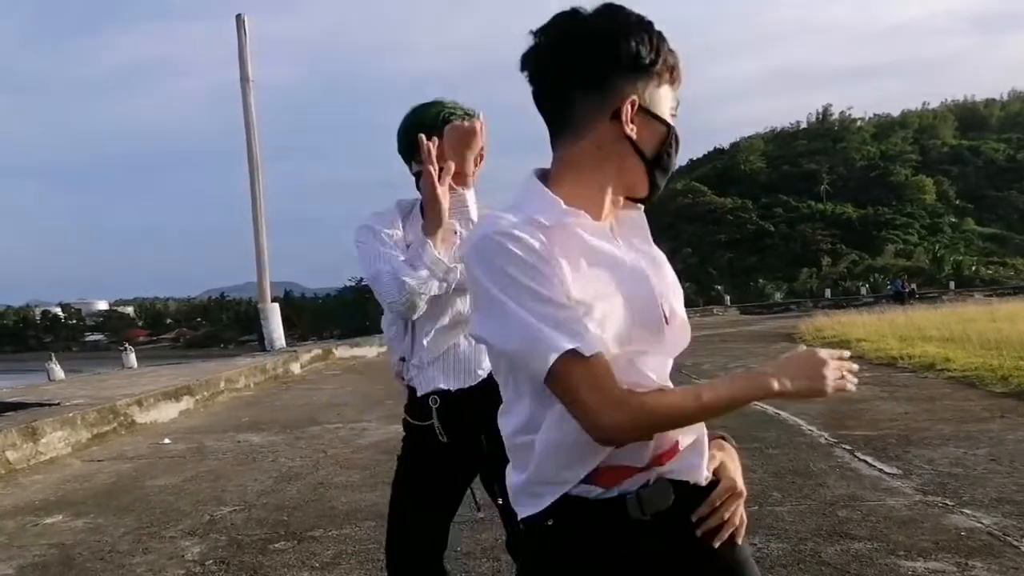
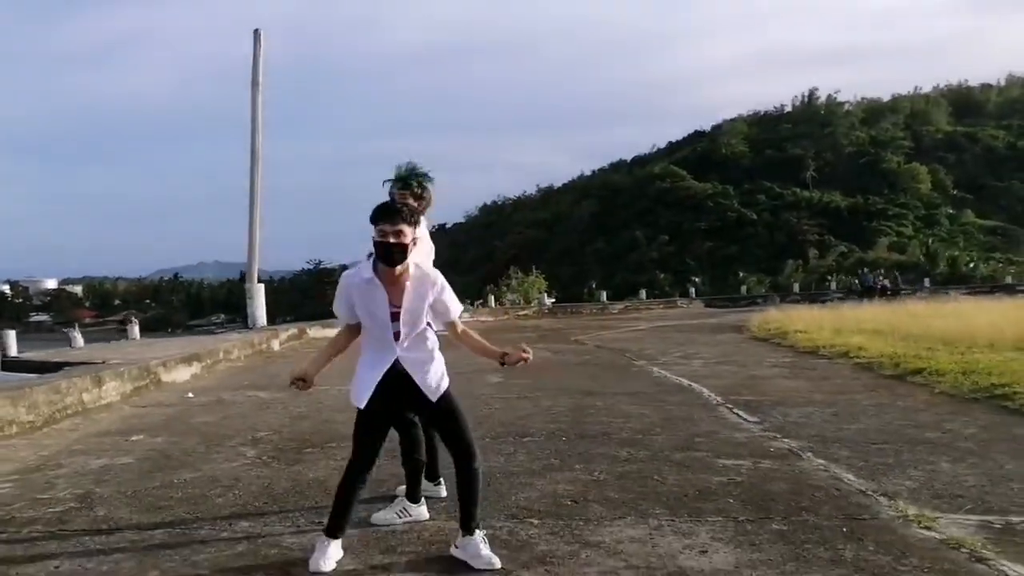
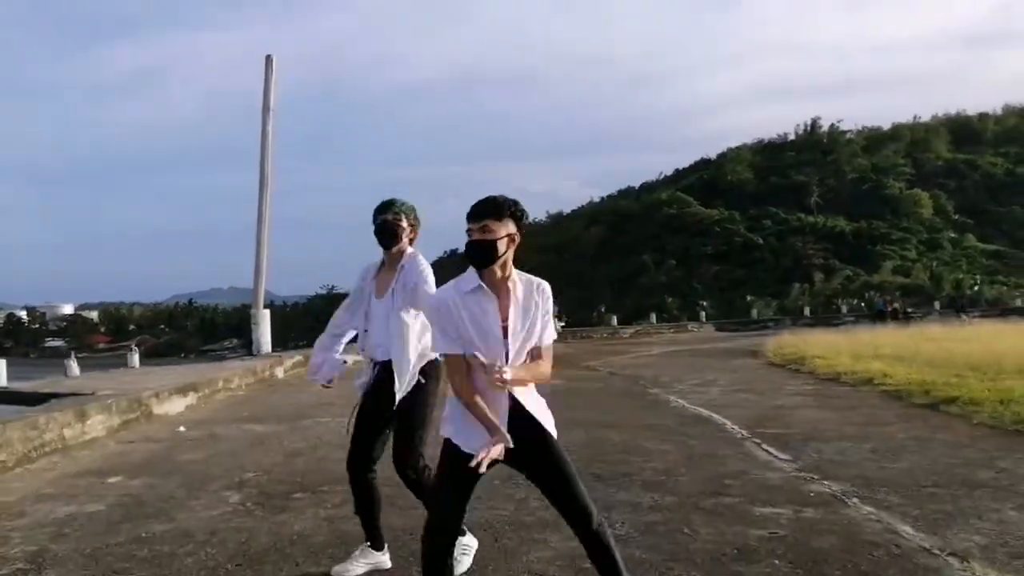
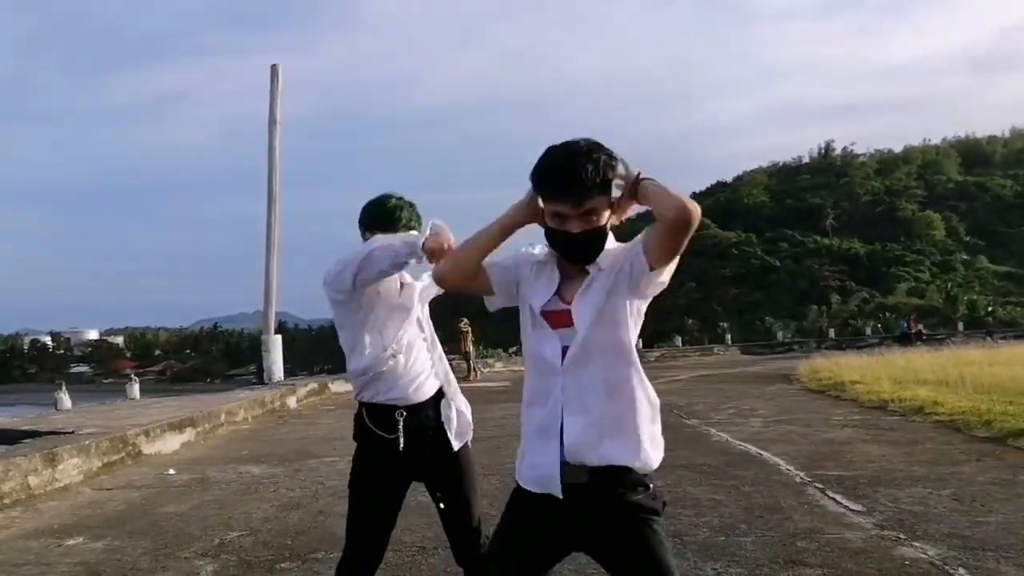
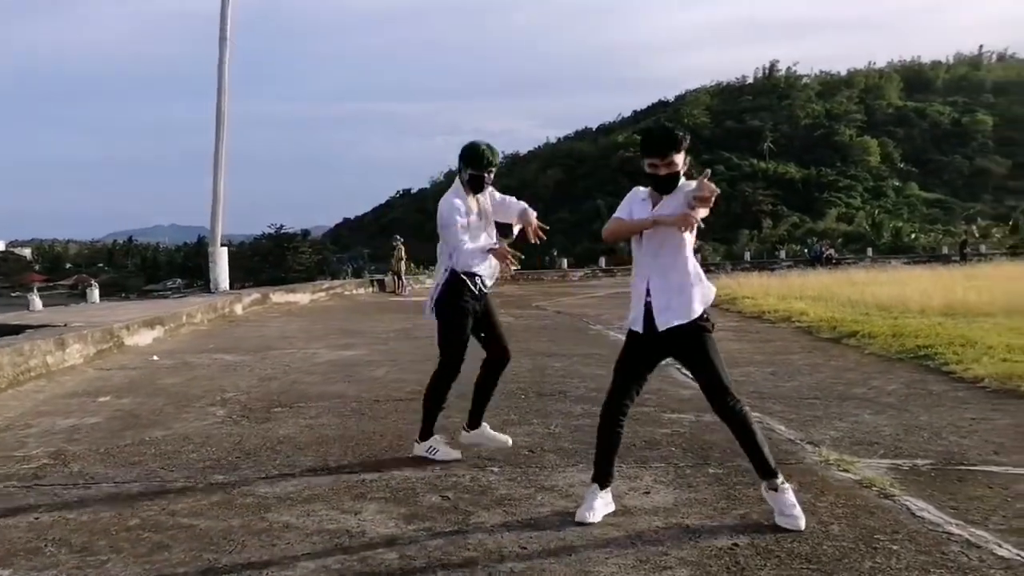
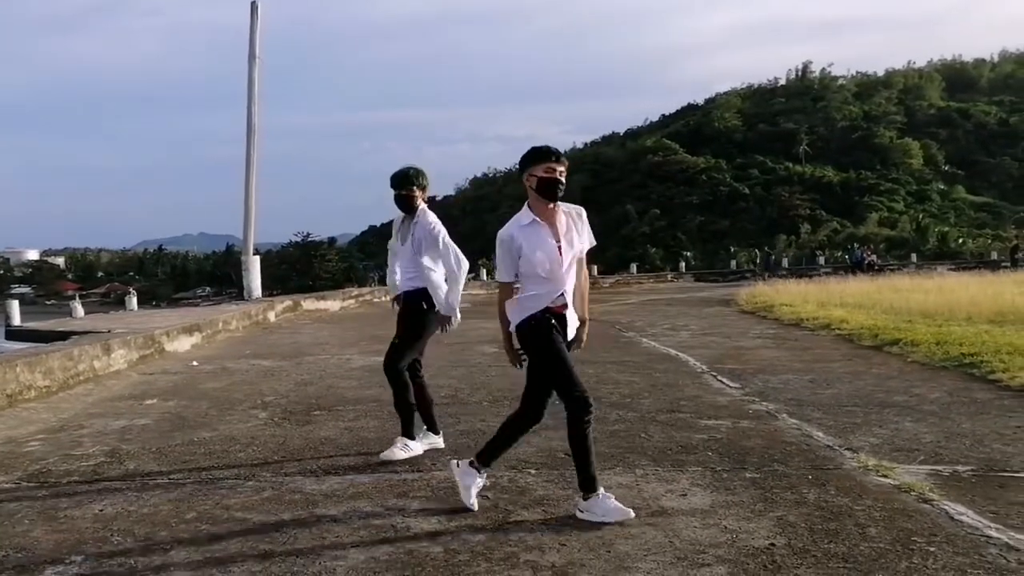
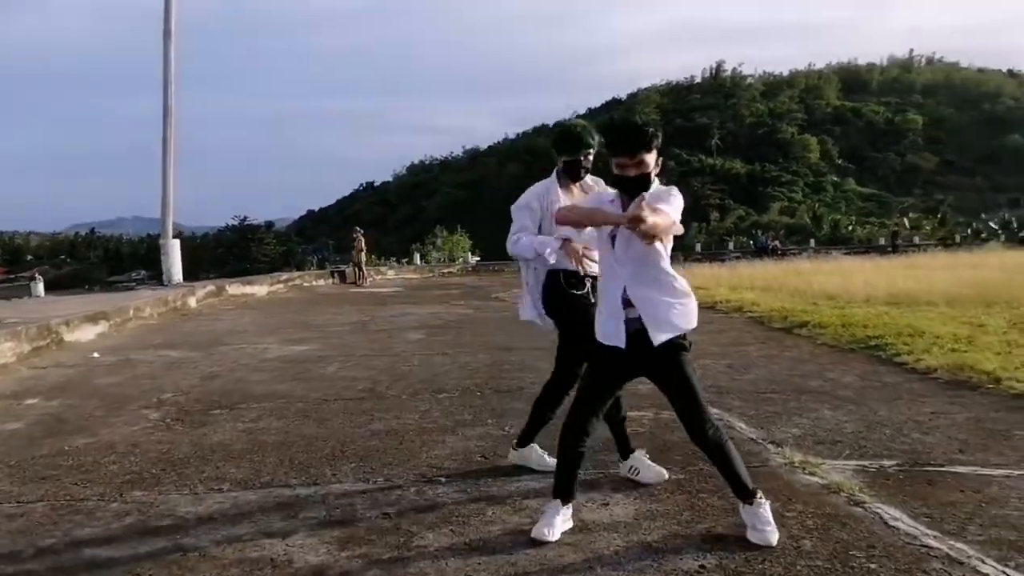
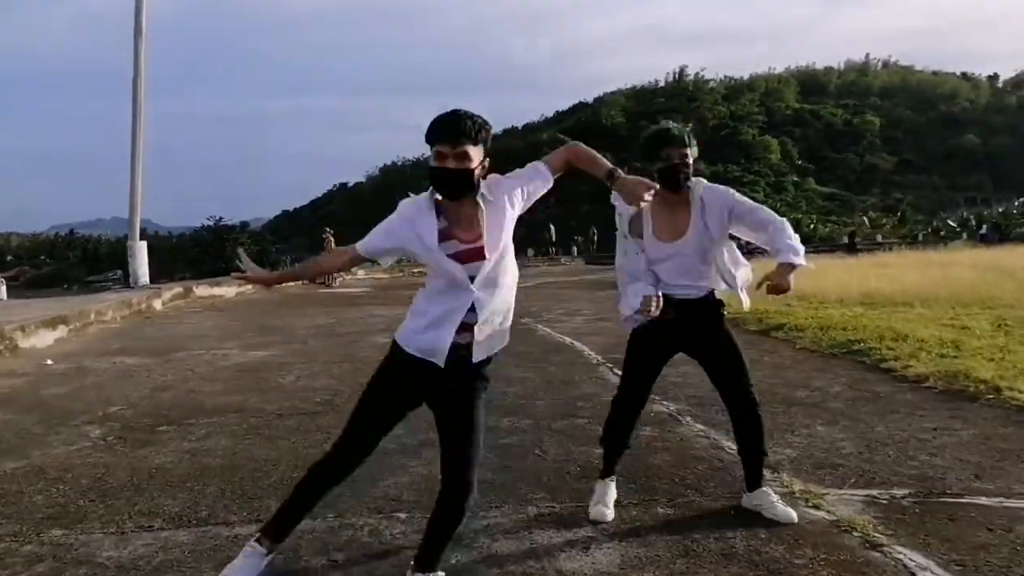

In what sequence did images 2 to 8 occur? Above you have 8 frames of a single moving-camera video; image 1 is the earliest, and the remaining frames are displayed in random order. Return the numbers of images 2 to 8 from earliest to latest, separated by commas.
4, 3, 2, 6, 5, 7, 8
